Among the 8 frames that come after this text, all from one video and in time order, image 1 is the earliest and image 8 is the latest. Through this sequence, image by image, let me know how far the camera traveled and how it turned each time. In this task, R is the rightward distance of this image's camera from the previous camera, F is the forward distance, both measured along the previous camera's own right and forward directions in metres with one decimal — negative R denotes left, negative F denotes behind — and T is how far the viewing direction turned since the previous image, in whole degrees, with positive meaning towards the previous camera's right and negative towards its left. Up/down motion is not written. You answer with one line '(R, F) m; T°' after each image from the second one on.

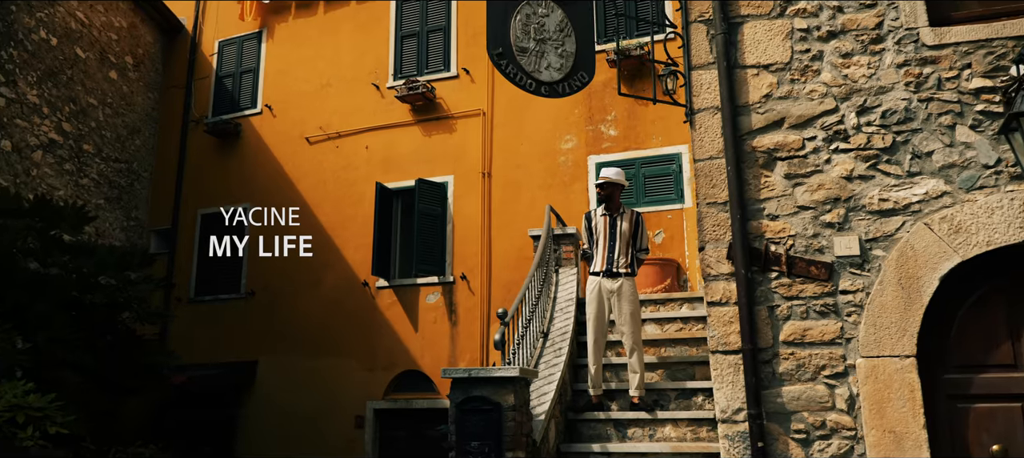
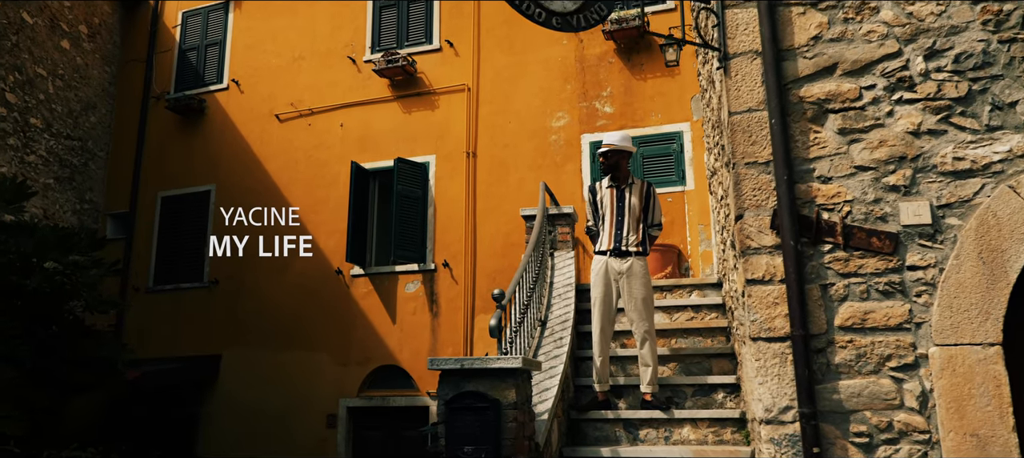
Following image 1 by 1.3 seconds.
(-0.1, +0.8) m; +2°
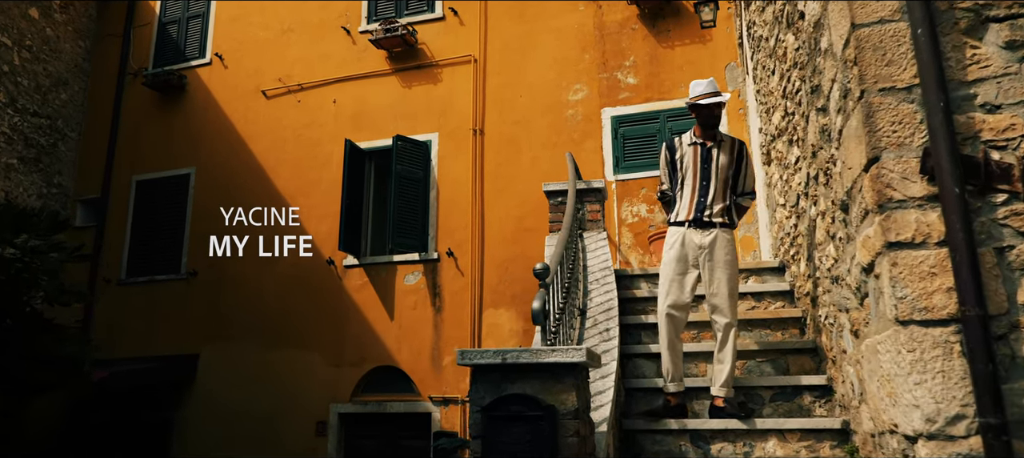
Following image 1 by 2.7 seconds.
(-0.3, +1.1) m; +1°
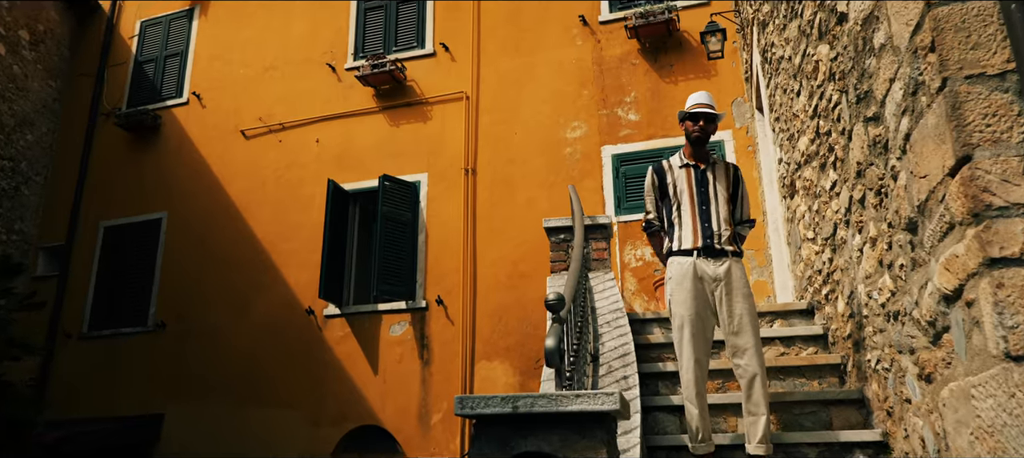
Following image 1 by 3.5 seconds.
(-0.1, +0.6) m; +1°
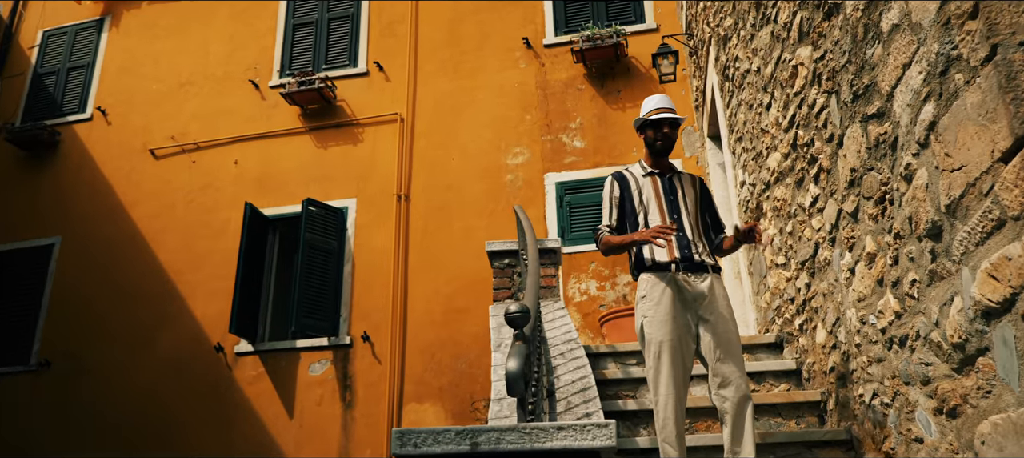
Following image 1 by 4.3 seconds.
(-0.1, +0.6) m; +5°
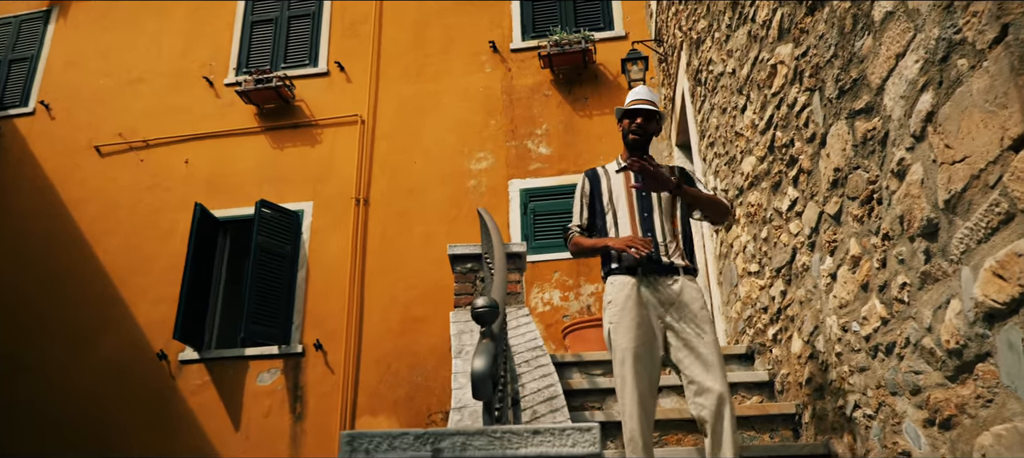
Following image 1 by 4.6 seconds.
(0.0, +0.2) m; +3°
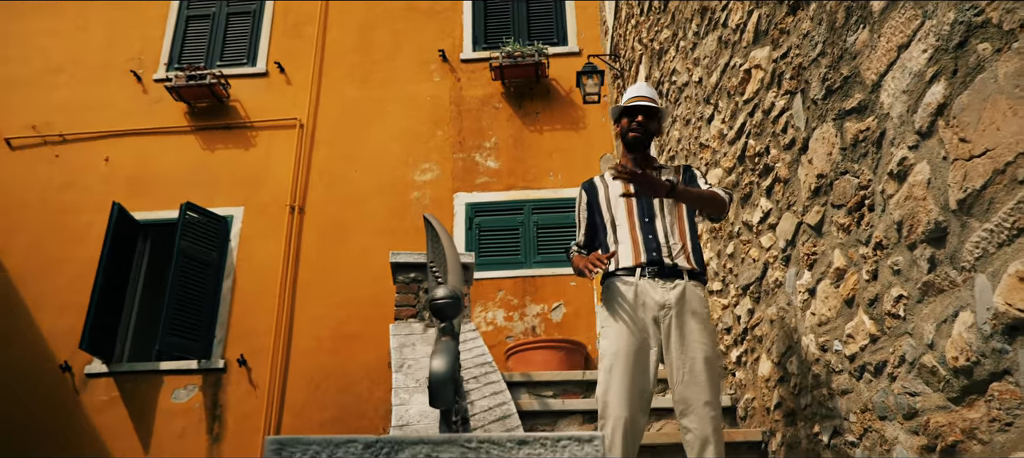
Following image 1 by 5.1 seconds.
(-0.1, +0.3) m; +5°
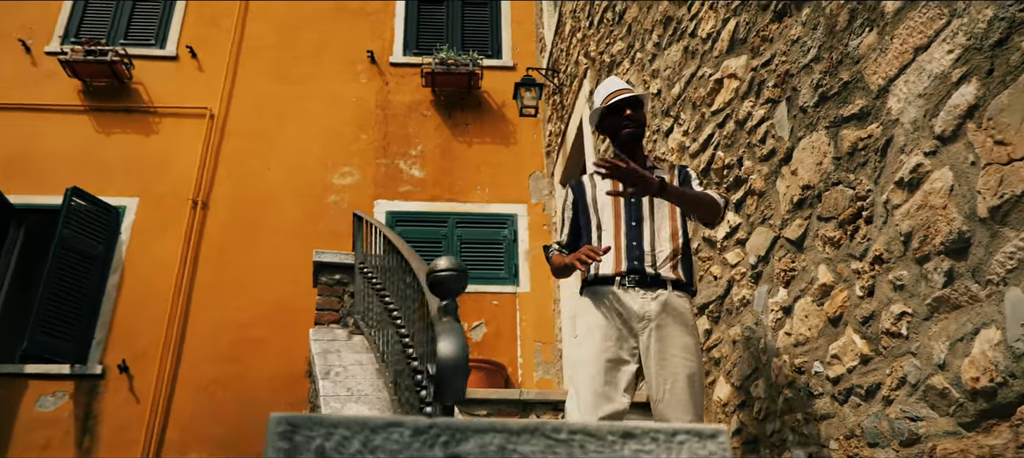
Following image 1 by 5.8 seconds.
(-0.2, +0.3) m; +8°
